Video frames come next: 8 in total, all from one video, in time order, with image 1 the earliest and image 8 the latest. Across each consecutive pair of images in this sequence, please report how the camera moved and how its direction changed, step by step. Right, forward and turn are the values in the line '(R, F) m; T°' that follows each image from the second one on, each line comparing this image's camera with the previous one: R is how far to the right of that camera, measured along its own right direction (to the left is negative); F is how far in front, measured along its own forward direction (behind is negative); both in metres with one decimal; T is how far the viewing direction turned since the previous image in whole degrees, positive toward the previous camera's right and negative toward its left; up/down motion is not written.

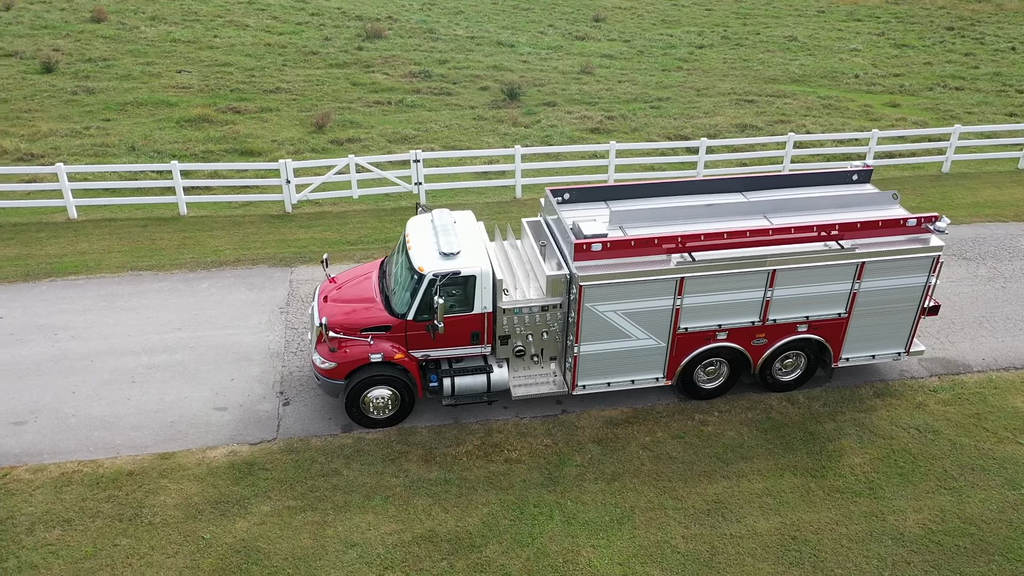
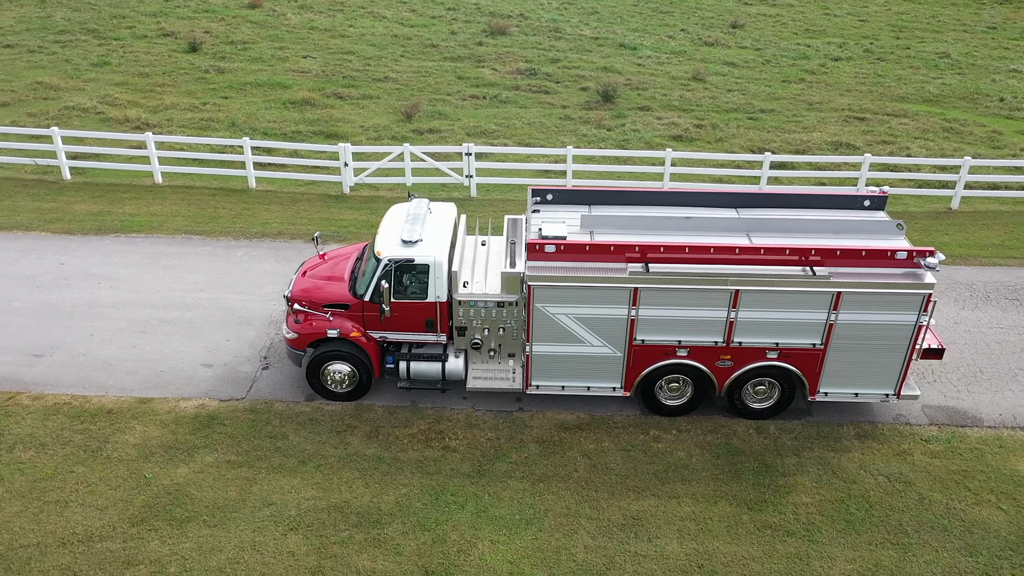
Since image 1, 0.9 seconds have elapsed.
(+2.3, +0.1) m; -11°
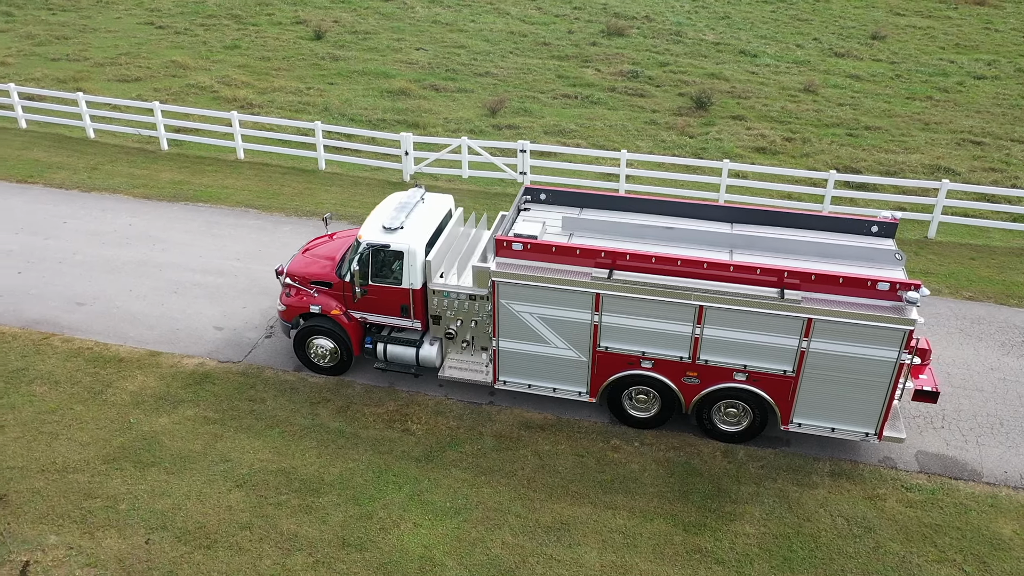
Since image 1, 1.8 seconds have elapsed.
(+2.0, +0.1) m; -10°
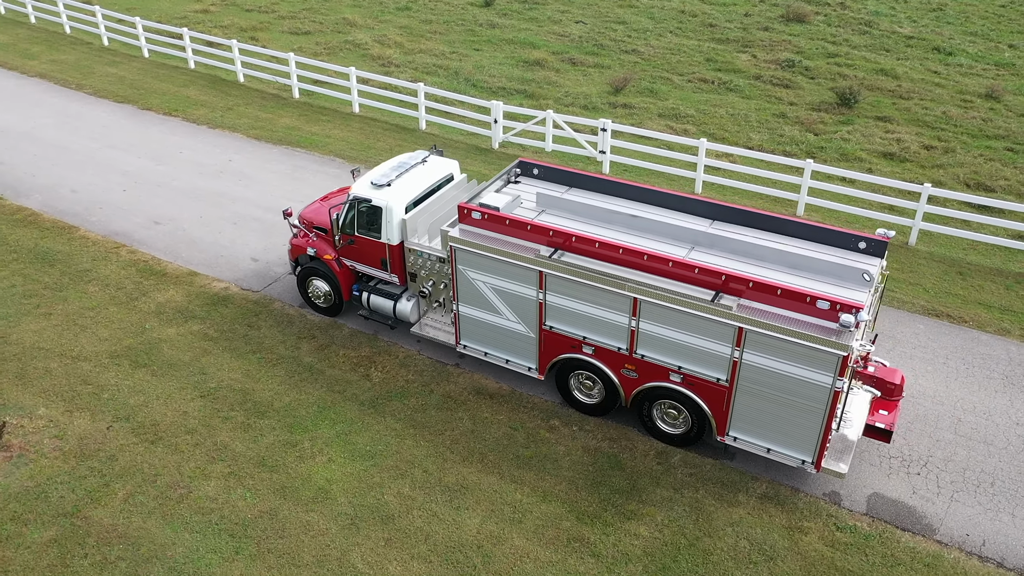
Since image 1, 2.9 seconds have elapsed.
(+2.9, +0.2) m; -14°
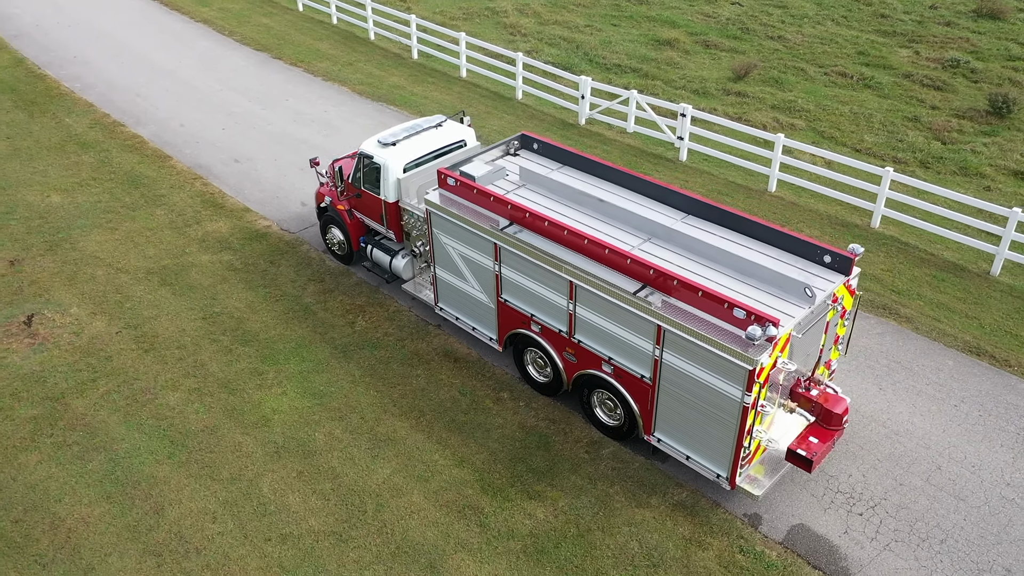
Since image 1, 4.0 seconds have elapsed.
(+2.6, +0.2) m; -13°
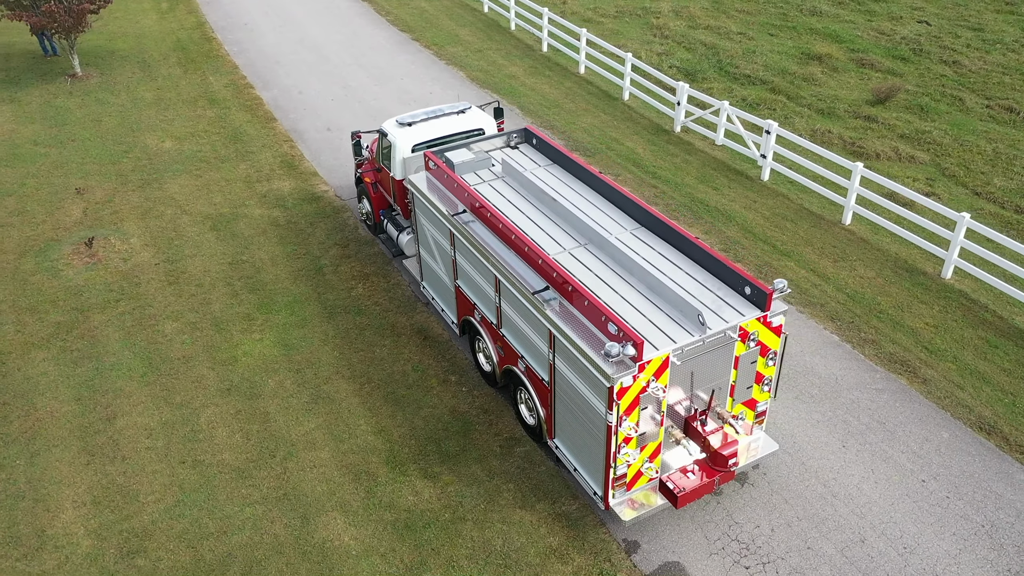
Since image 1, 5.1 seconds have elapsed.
(+2.9, +0.2) m; -14°
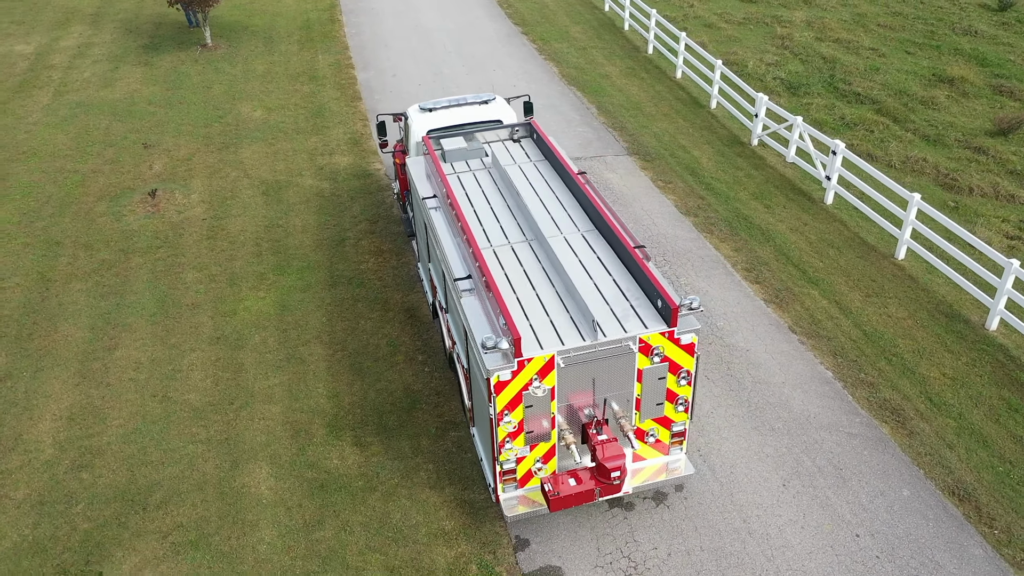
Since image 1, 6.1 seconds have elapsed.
(+2.4, +0.1) m; -11°
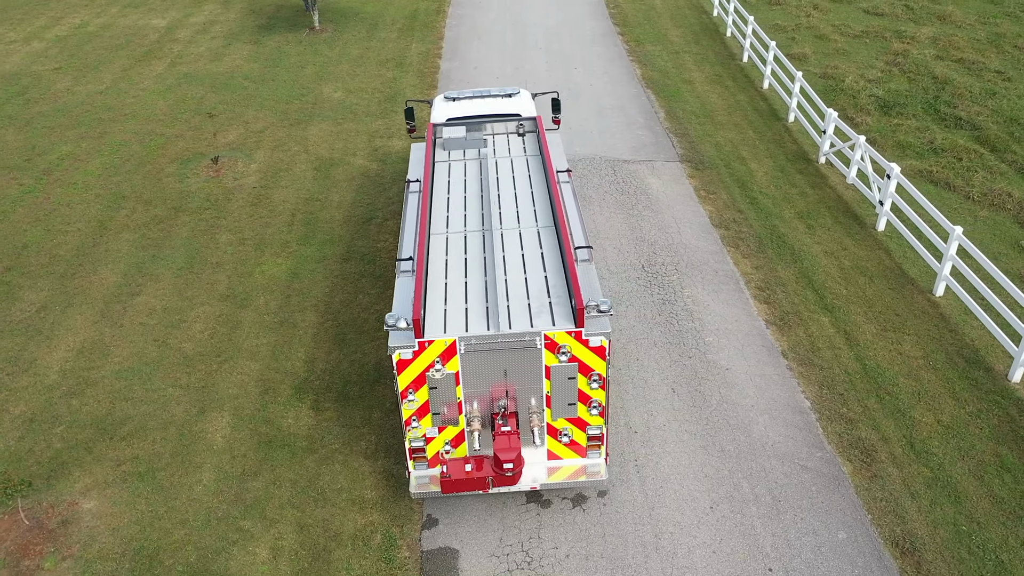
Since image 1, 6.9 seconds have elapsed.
(+2.1, 0.0) m; -10°
